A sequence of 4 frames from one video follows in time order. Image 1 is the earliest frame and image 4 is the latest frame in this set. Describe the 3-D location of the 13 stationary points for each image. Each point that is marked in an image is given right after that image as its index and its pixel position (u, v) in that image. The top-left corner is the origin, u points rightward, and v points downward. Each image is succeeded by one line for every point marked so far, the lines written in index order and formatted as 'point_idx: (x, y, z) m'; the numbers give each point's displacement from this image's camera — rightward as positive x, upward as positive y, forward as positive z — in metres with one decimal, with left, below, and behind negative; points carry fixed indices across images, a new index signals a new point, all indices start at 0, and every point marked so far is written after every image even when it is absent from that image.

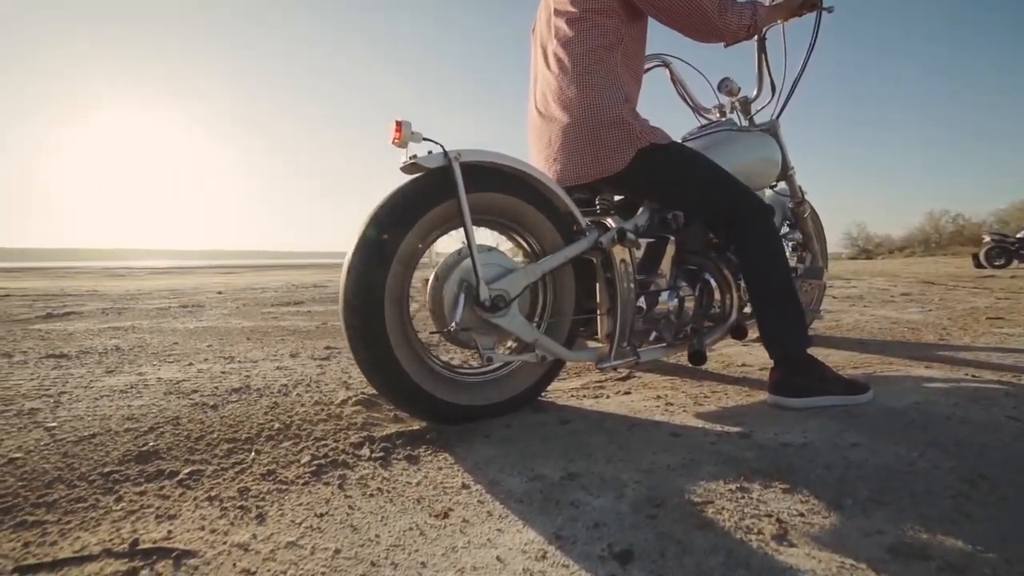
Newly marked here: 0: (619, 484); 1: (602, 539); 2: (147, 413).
0: (+0.3, -0.6, +1.9) m
1: (+0.2, -0.7, +1.6) m
2: (-1.2, -0.4, +2.0) m
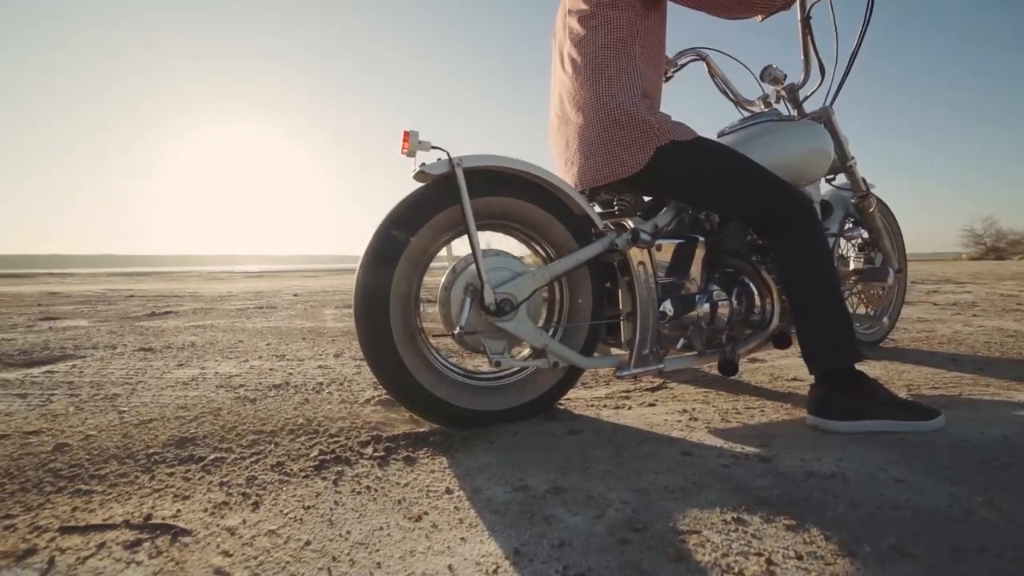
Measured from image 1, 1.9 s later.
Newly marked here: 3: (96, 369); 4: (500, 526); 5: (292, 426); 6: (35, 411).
0: (+0.3, -0.6, +1.8) m
1: (+0.1, -0.7, +1.6) m
2: (-1.2, -0.4, +2.3) m
3: (-1.8, -0.3, +2.5) m
4: (0.0, -0.7, +1.7) m
5: (-0.8, -0.5, +2.2) m
6: (-1.7, -0.4, +2.2) m
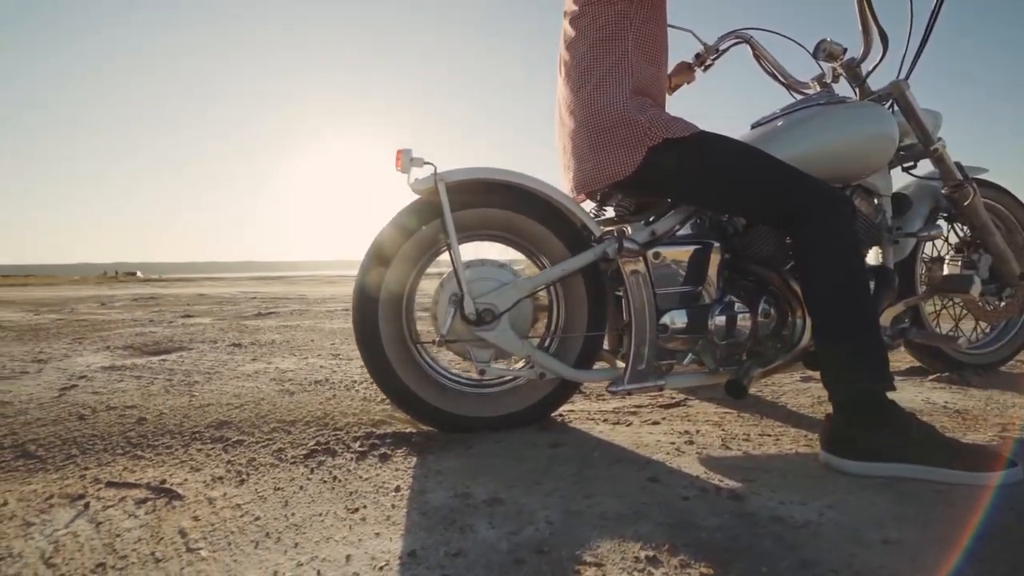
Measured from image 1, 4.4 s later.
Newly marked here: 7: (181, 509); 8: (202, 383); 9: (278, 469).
0: (0.0, -0.6, +1.7) m
1: (-0.2, -0.7, +1.5) m
2: (-1.1, -0.5, +2.7) m
3: (-1.6, -0.4, +3.1) m
4: (-0.3, -0.7, +1.7) m
5: (-0.8, -0.5, +2.4) m
6: (-1.7, -0.5, +2.8) m
7: (-1.0, -0.7, +1.9) m
8: (-1.4, -0.4, +2.8) m
9: (-0.8, -0.6, +2.1) m
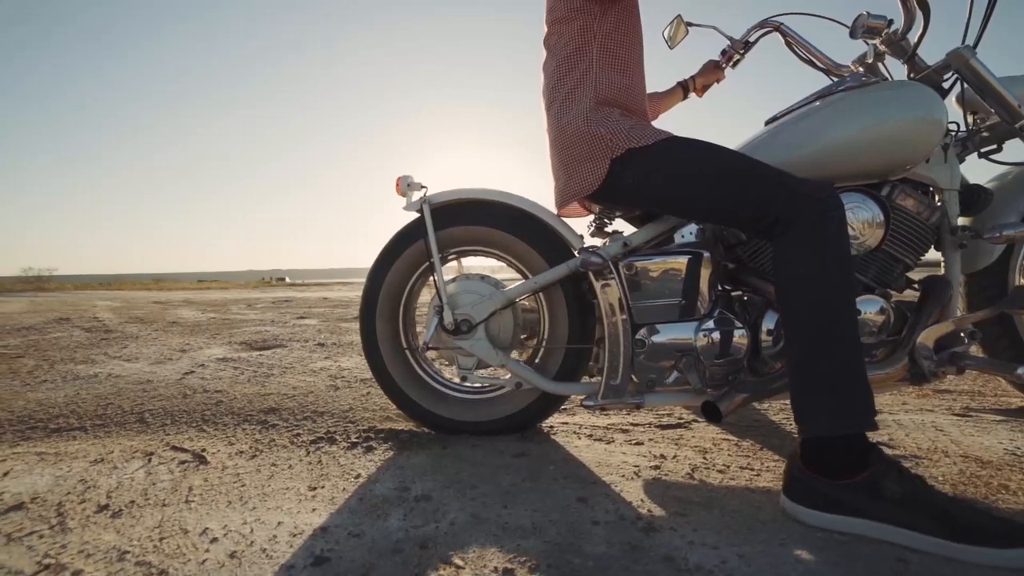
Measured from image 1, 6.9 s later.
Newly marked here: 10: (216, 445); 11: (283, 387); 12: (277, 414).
0: (-0.2, -0.6, +1.7) m
1: (-0.5, -0.7, +1.6) m
2: (-1.0, -0.5, +3.0) m
3: (-1.3, -0.4, +3.6) m
4: (-0.5, -0.7, +1.8) m
5: (-0.8, -0.5, +2.7) m
6: (-1.5, -0.5, +3.3) m
7: (-1.1, -0.7, +2.3) m
8: (-1.2, -0.5, +3.2) m
9: (-0.9, -0.6, +2.3) m
10: (-1.2, -0.6, +2.5) m
11: (-1.1, -0.5, +3.0) m
12: (-1.0, -0.5, +2.7) m
